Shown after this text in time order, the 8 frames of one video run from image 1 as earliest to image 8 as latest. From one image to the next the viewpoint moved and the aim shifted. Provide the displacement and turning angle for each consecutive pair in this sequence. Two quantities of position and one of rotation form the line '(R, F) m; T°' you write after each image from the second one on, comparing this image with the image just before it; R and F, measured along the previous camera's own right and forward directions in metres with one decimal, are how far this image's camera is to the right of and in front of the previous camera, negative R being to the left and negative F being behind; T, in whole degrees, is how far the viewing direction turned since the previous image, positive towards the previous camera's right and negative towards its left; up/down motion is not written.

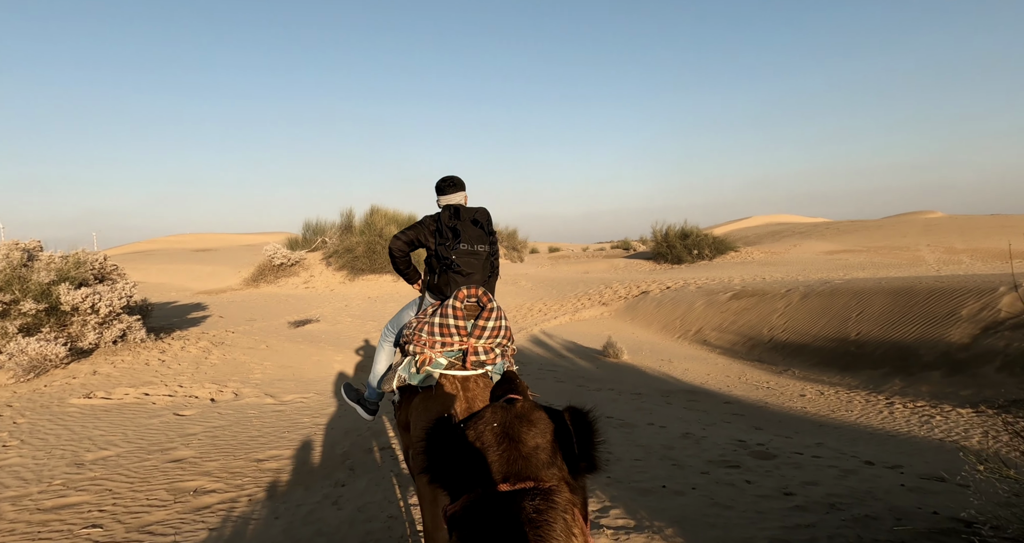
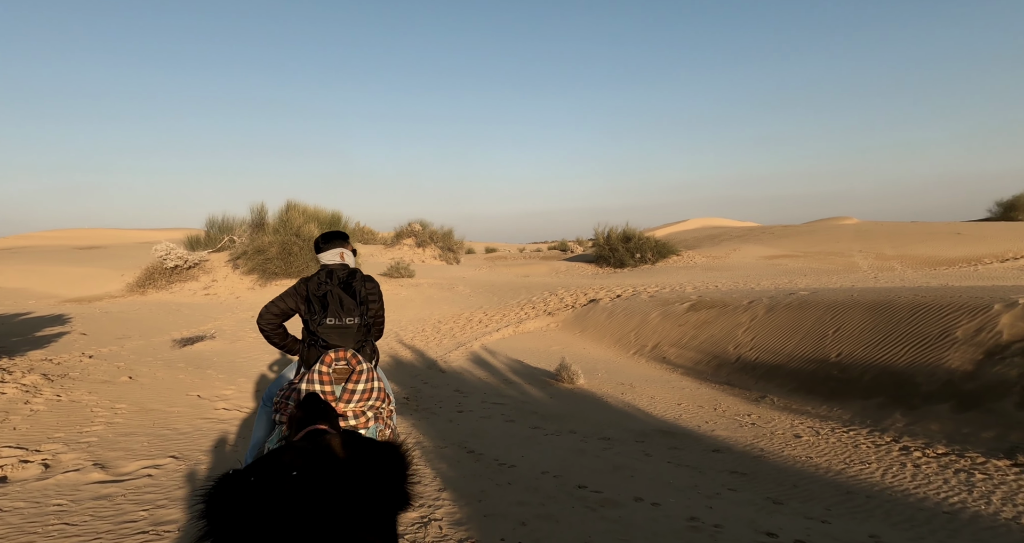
(0.0, +1.4) m; +7°
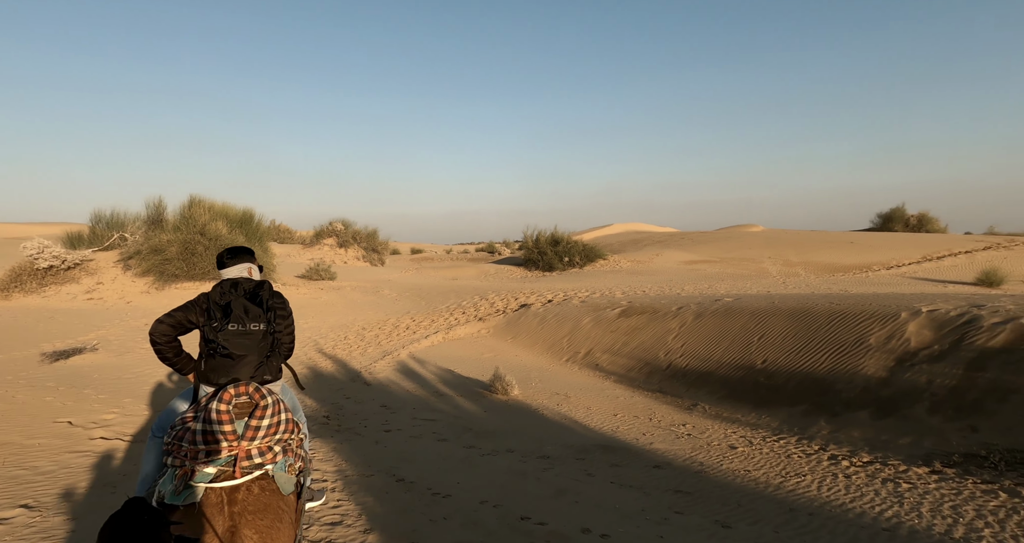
(-0.1, +0.3) m; +8°
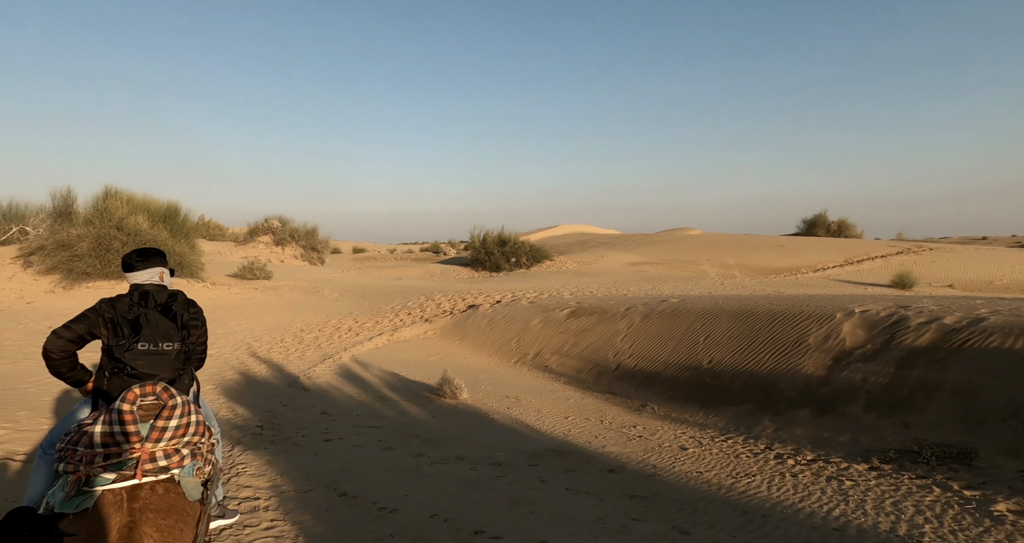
(-0.1, +0.2) m; +6°
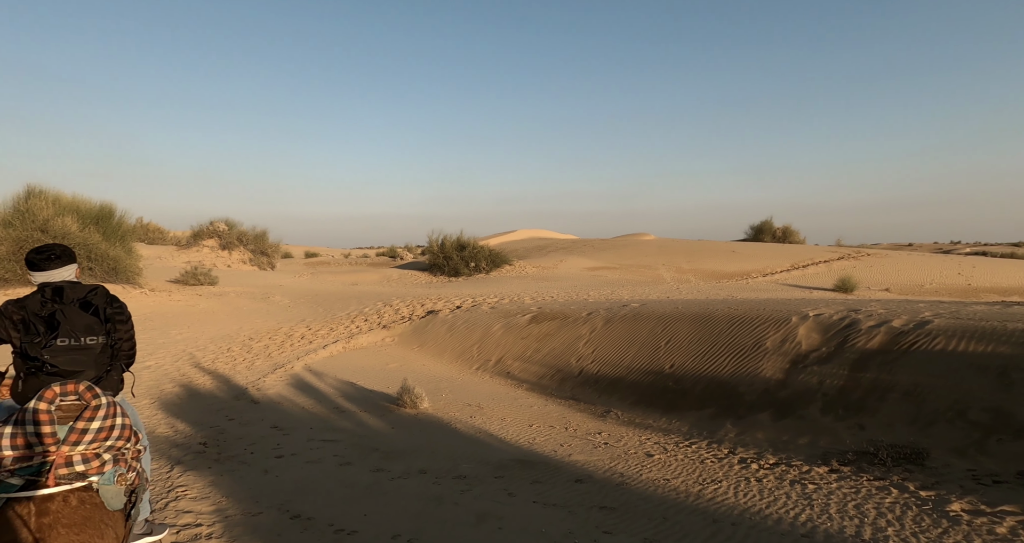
(-0.1, +0.2) m; +4°
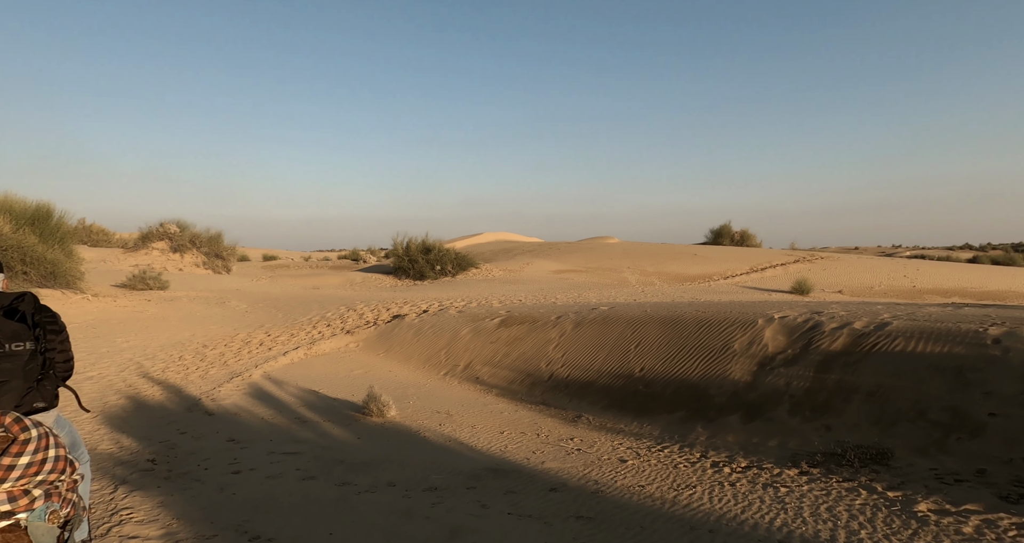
(-0.1, +0.1) m; +4°
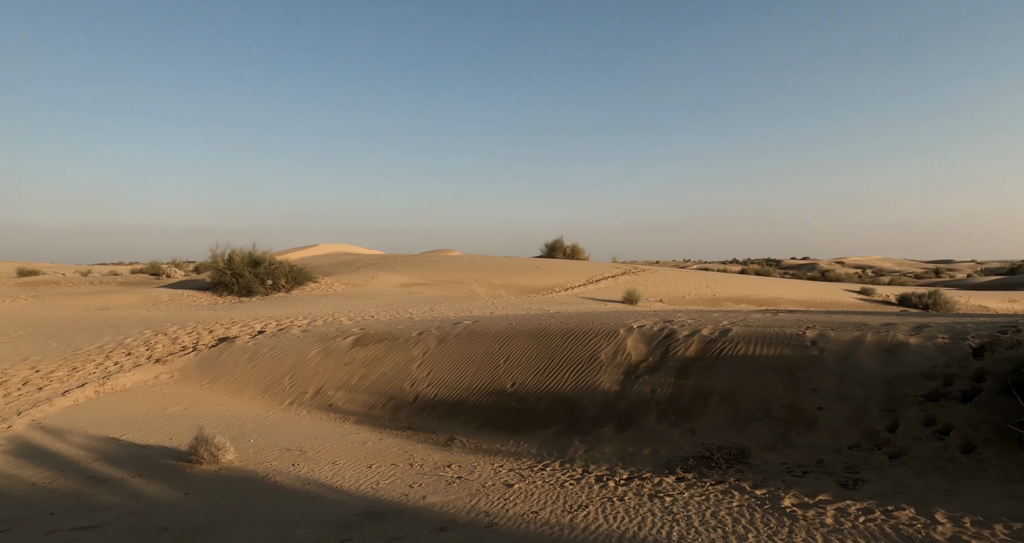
(-0.3, +0.5) m; +16°
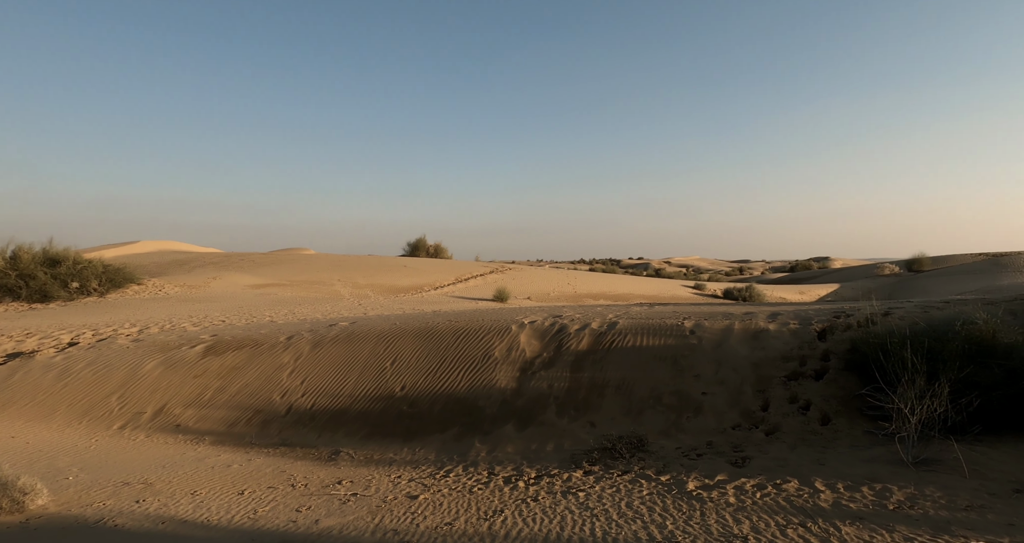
(-0.4, +0.4) m; +14°
